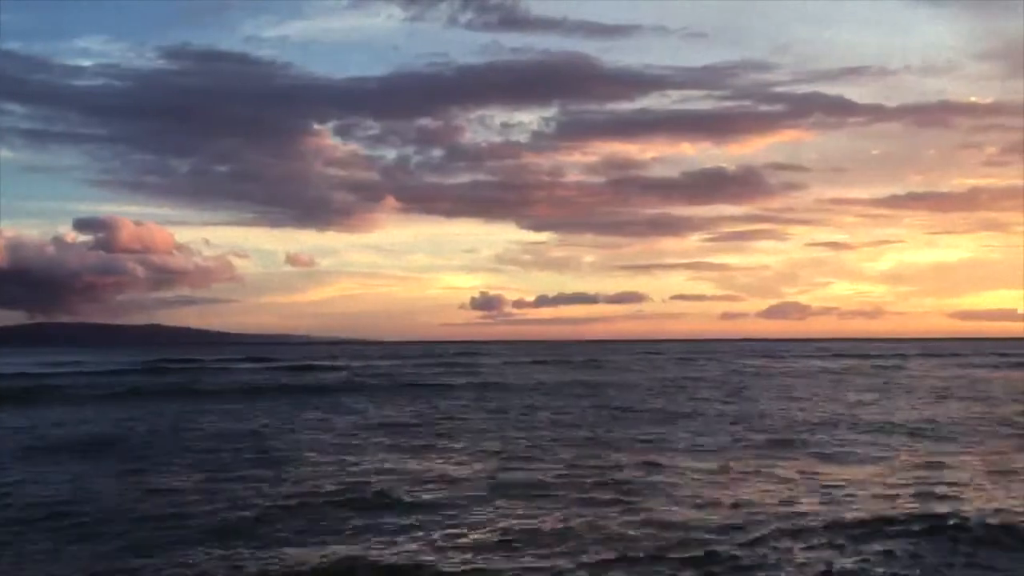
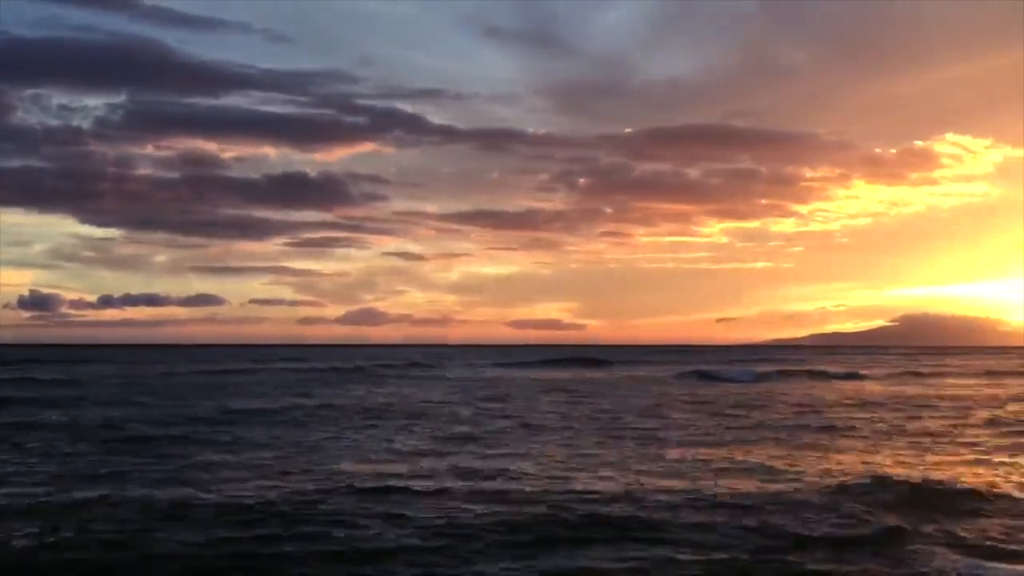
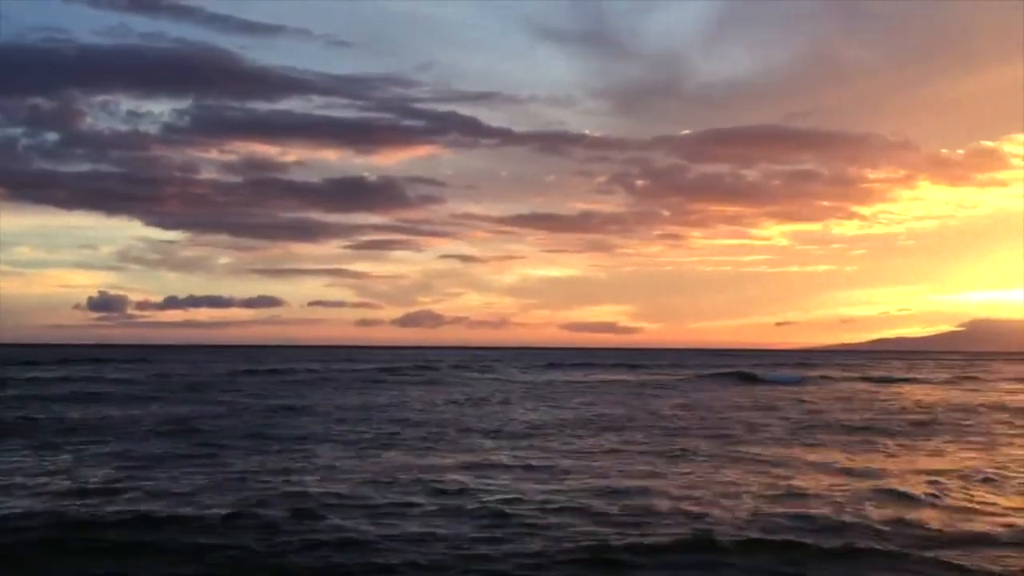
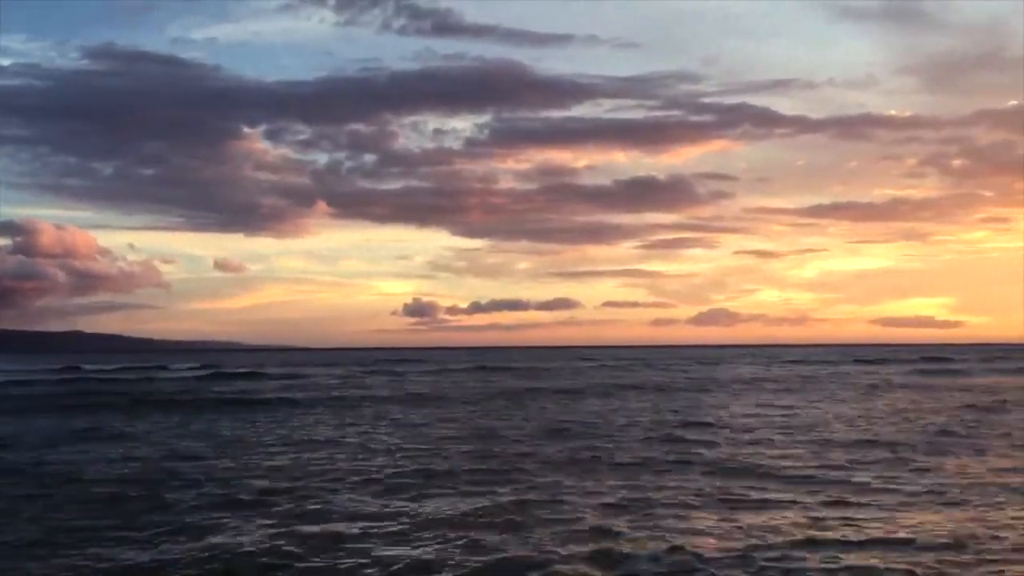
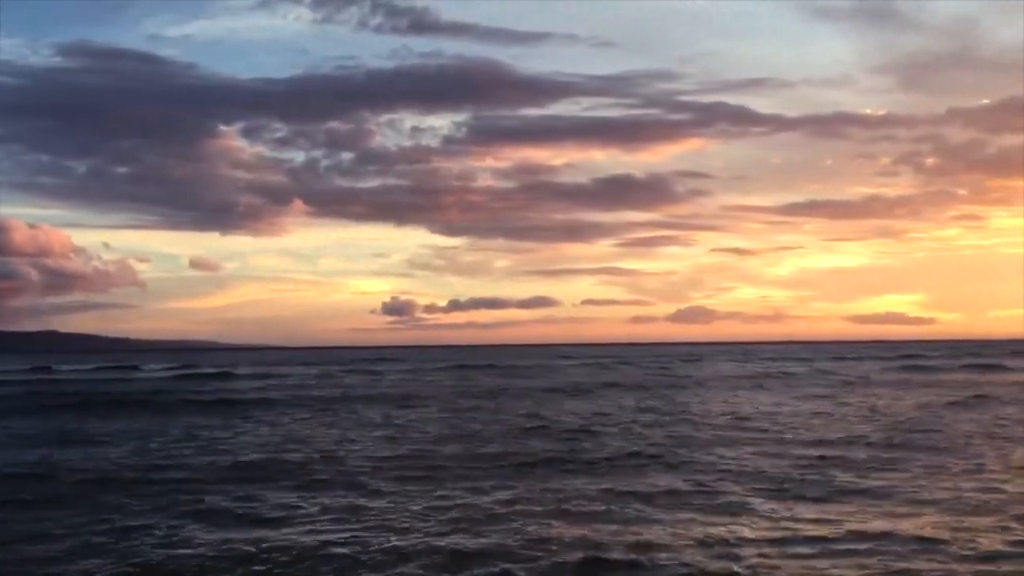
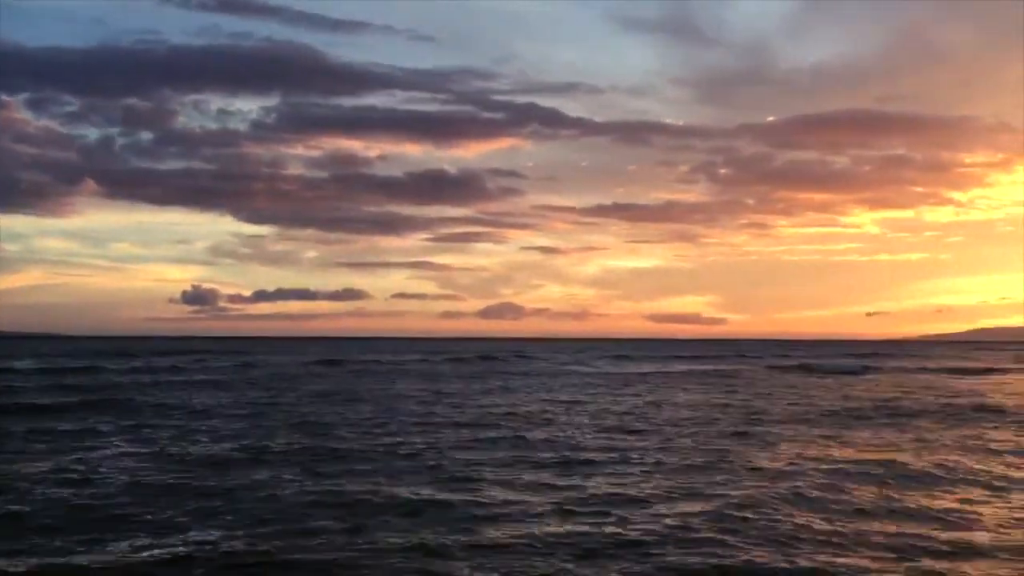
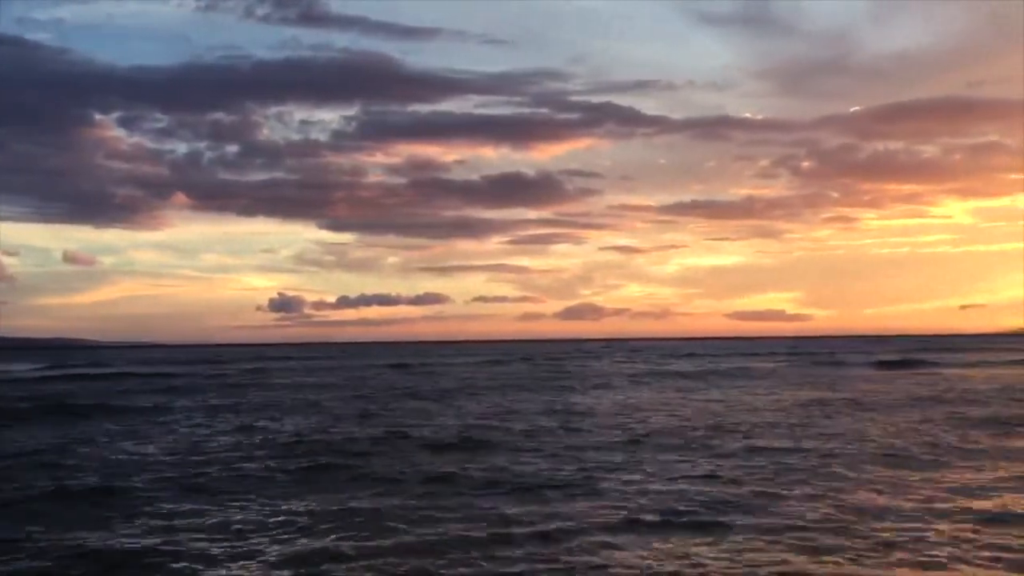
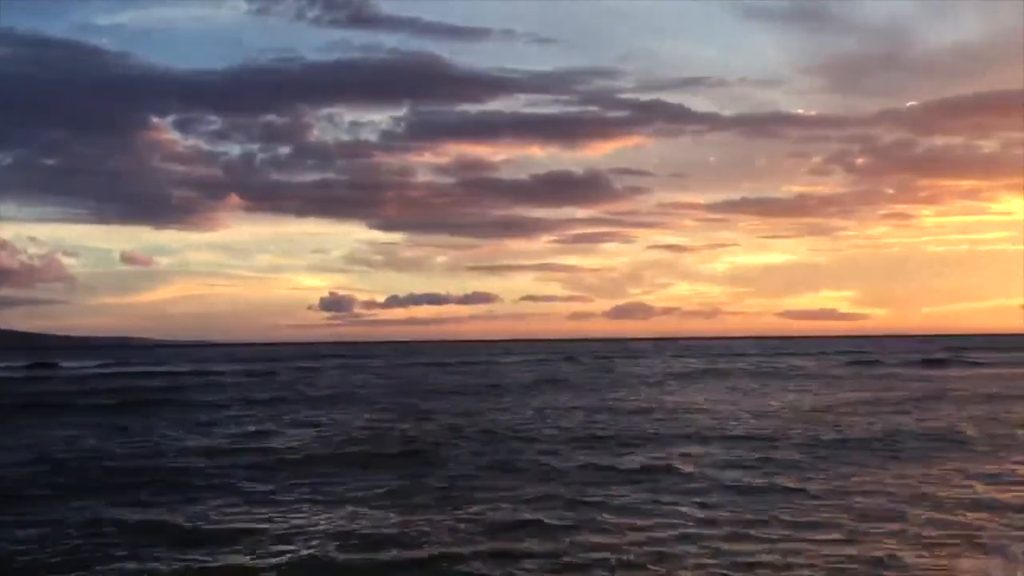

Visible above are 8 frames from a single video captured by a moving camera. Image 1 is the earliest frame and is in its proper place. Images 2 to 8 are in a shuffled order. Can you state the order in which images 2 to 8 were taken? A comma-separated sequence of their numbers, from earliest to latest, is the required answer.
4, 5, 8, 7, 6, 3, 2
